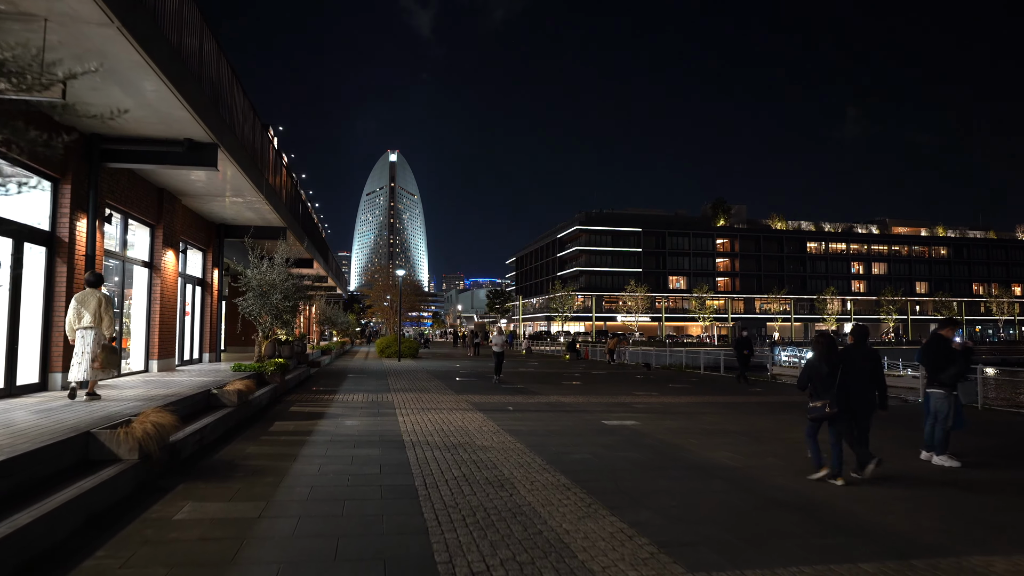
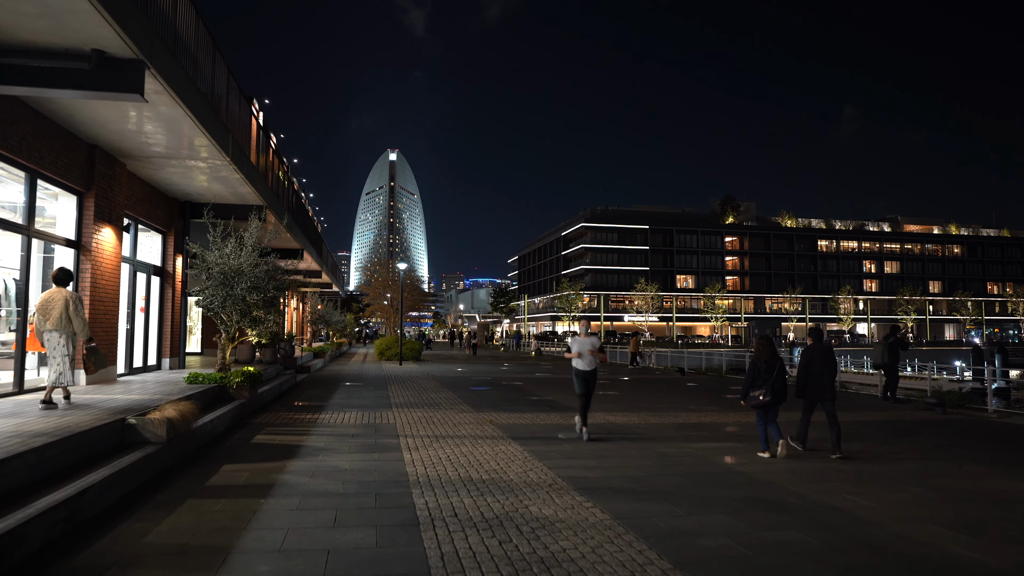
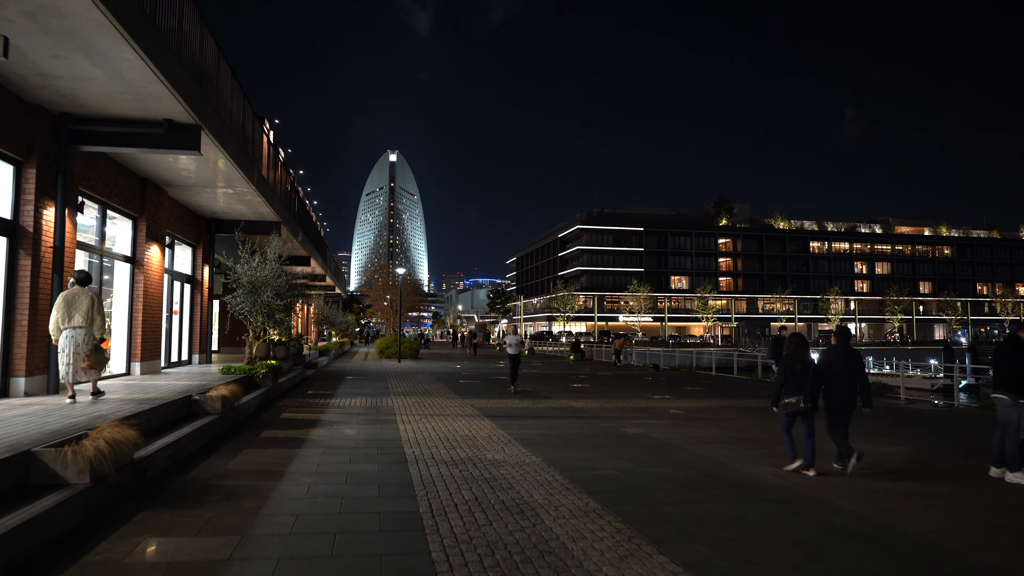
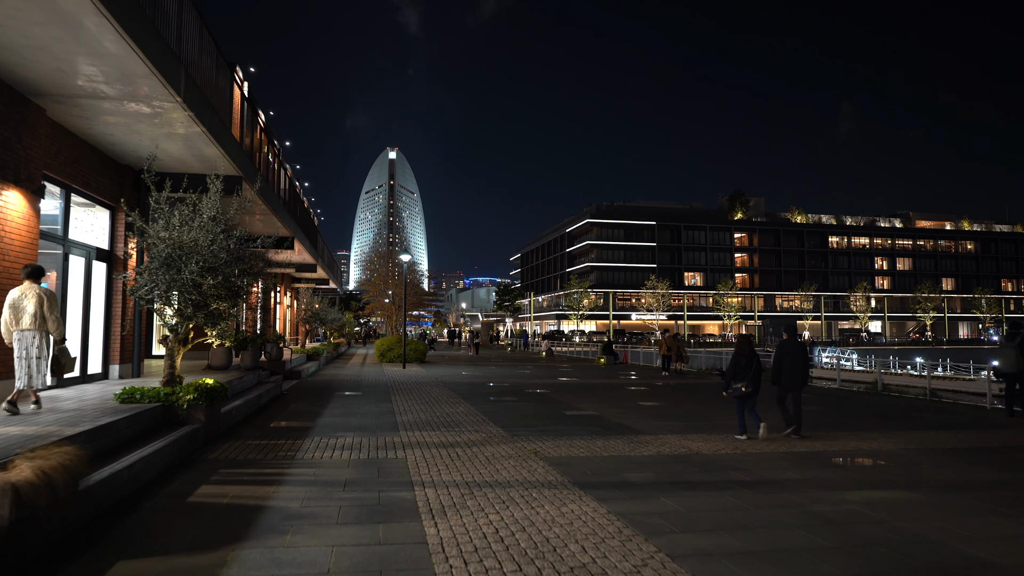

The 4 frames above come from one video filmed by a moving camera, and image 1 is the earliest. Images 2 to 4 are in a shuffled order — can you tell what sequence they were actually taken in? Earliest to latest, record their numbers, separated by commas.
3, 2, 4
